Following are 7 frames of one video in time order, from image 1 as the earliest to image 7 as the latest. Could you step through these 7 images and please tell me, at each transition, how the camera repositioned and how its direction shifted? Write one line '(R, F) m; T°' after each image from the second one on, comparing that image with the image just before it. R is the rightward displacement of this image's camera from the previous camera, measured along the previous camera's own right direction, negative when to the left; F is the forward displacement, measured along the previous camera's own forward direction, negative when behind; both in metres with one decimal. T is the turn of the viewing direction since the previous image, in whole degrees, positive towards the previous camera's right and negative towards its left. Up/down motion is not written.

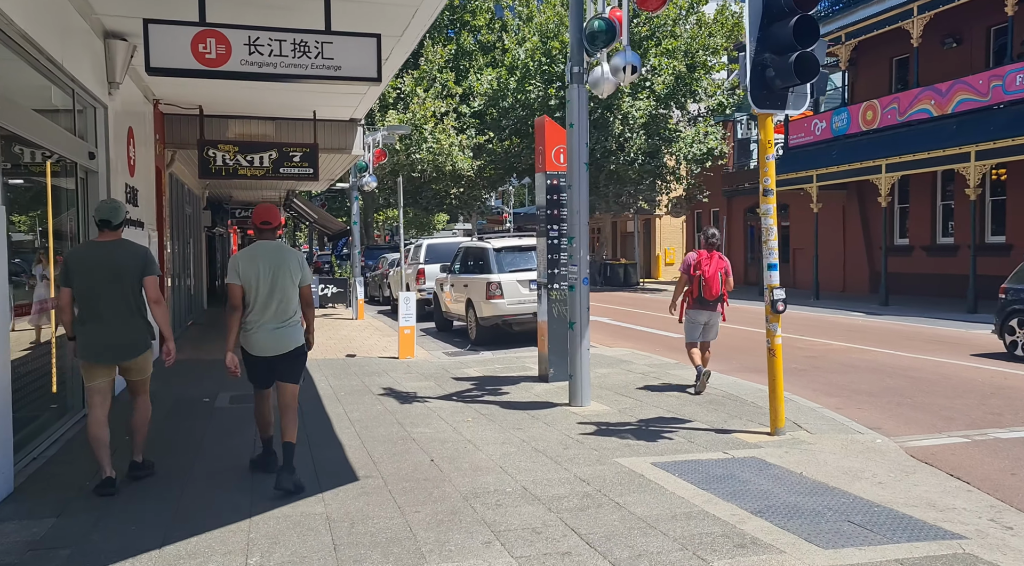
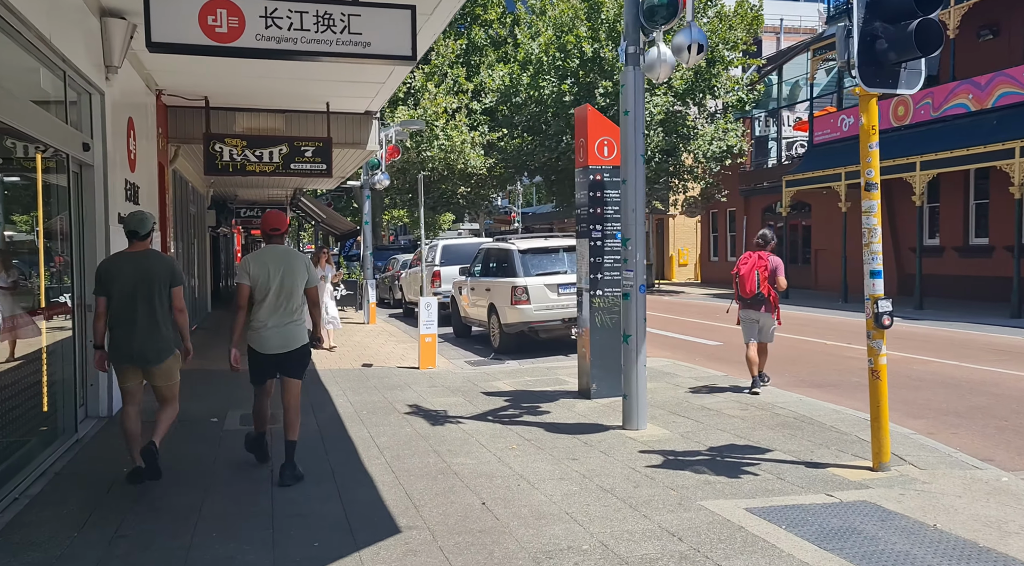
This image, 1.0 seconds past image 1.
(-0.4, +0.8) m; 0°
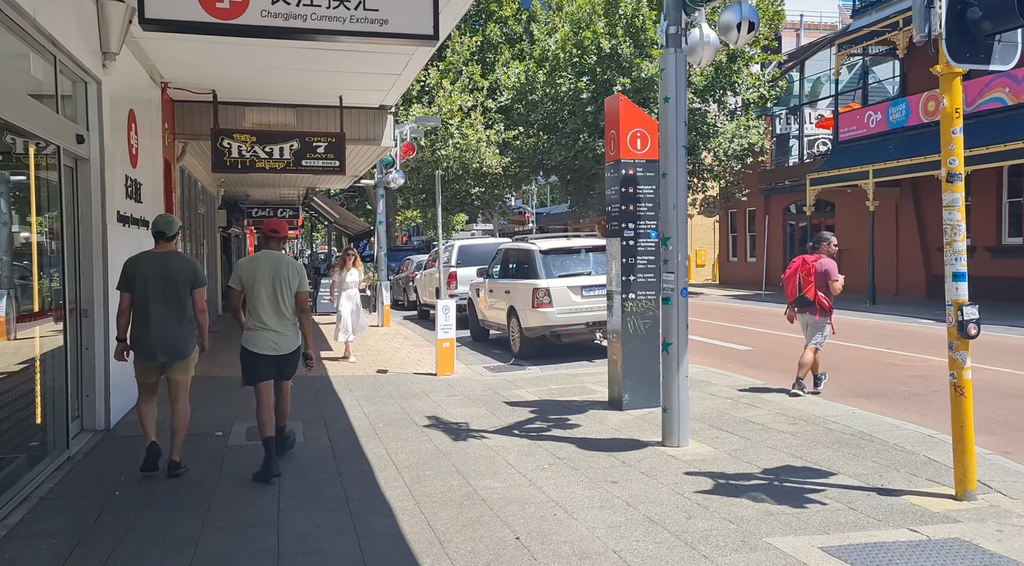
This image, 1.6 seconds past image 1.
(-0.1, +0.5) m; -1°
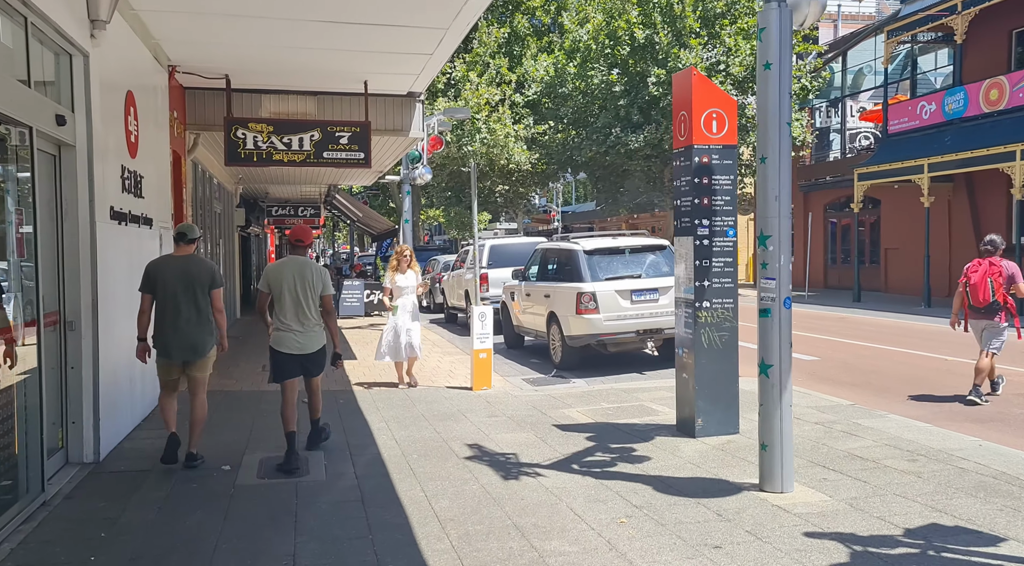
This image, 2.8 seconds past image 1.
(-0.3, +1.0) m; -2°
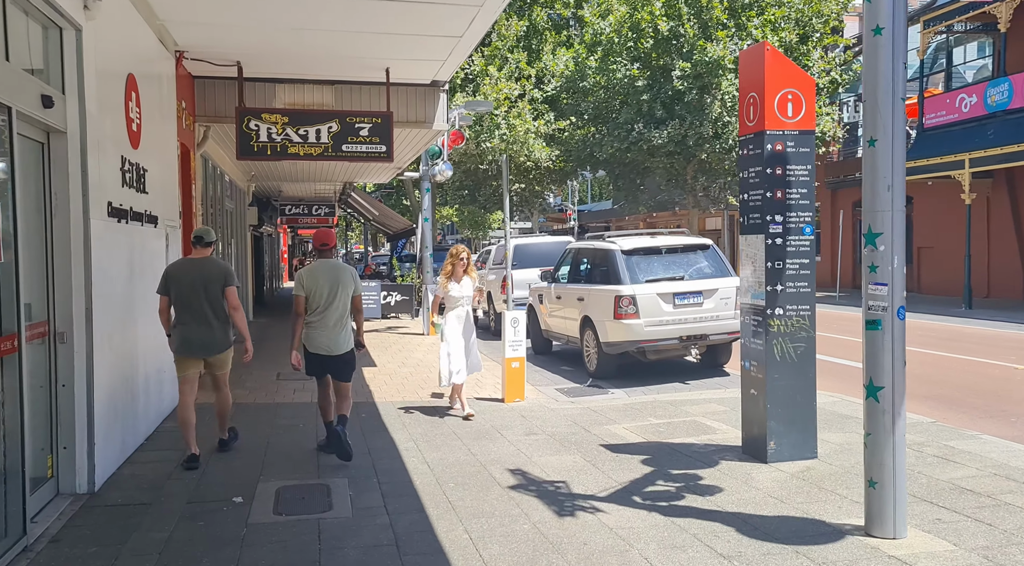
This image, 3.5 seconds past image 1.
(-0.3, +0.7) m; -1°
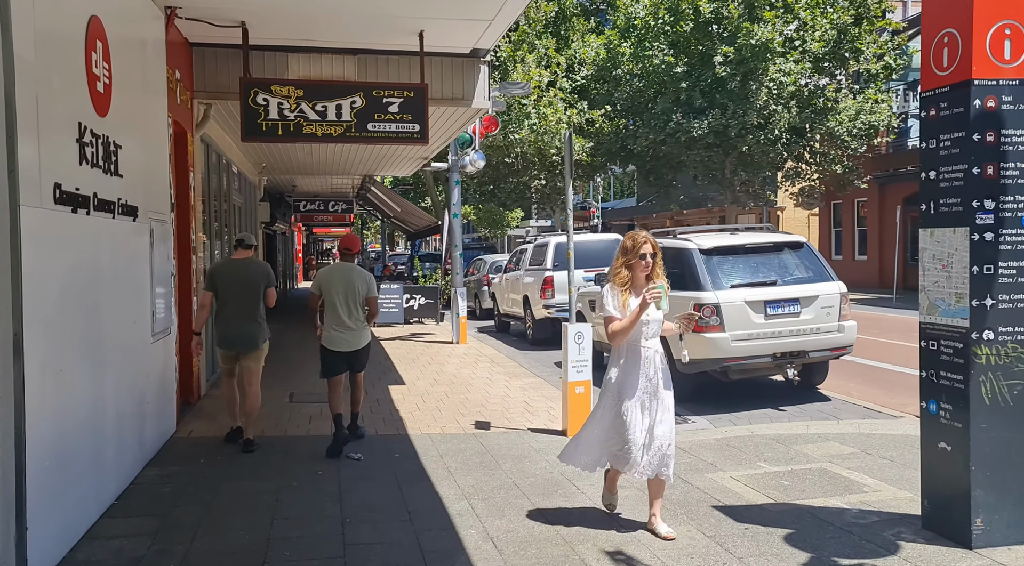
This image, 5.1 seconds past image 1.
(-0.4, +1.6) m; -1°
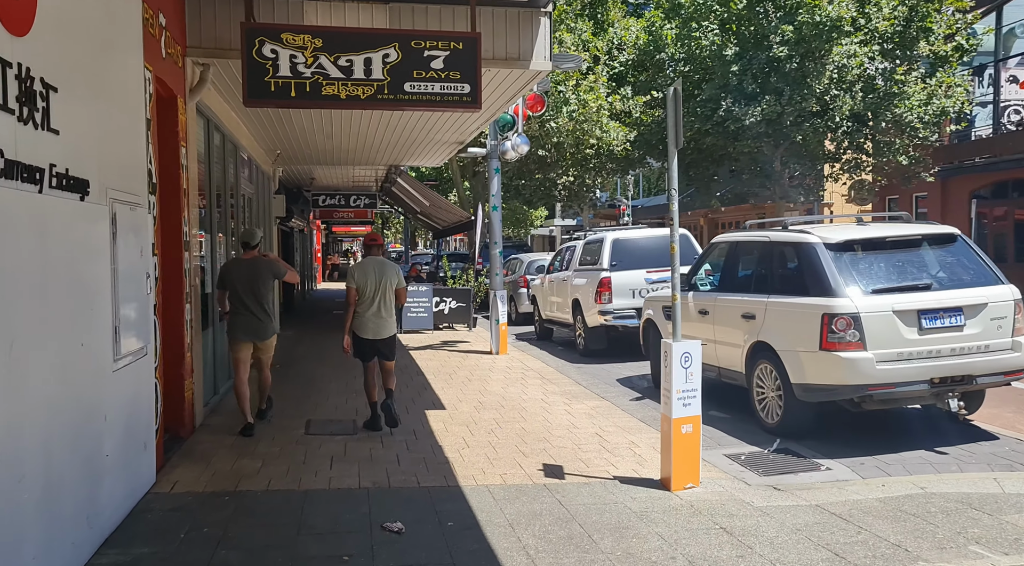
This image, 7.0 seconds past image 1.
(-0.5, +1.7) m; -1°
